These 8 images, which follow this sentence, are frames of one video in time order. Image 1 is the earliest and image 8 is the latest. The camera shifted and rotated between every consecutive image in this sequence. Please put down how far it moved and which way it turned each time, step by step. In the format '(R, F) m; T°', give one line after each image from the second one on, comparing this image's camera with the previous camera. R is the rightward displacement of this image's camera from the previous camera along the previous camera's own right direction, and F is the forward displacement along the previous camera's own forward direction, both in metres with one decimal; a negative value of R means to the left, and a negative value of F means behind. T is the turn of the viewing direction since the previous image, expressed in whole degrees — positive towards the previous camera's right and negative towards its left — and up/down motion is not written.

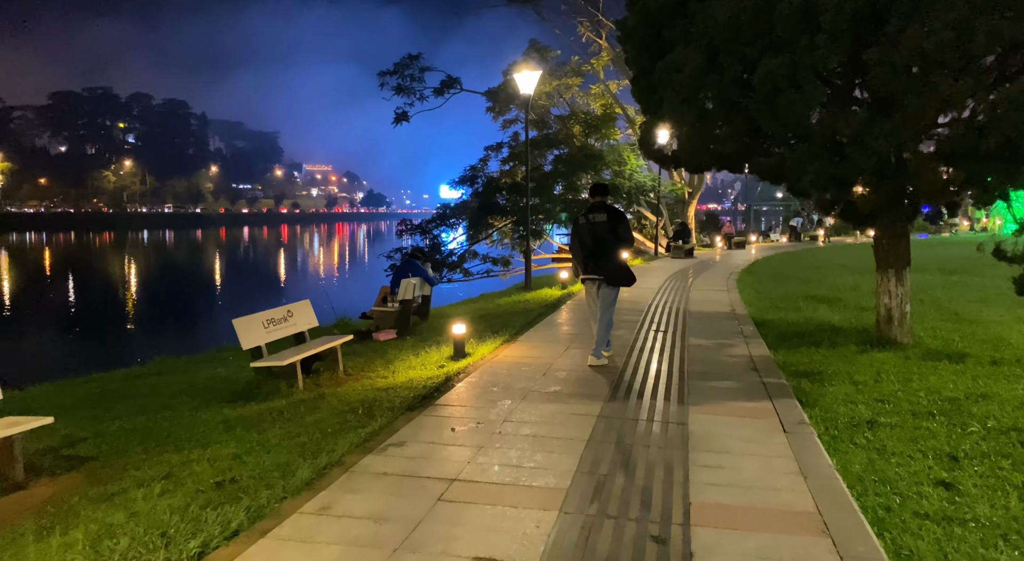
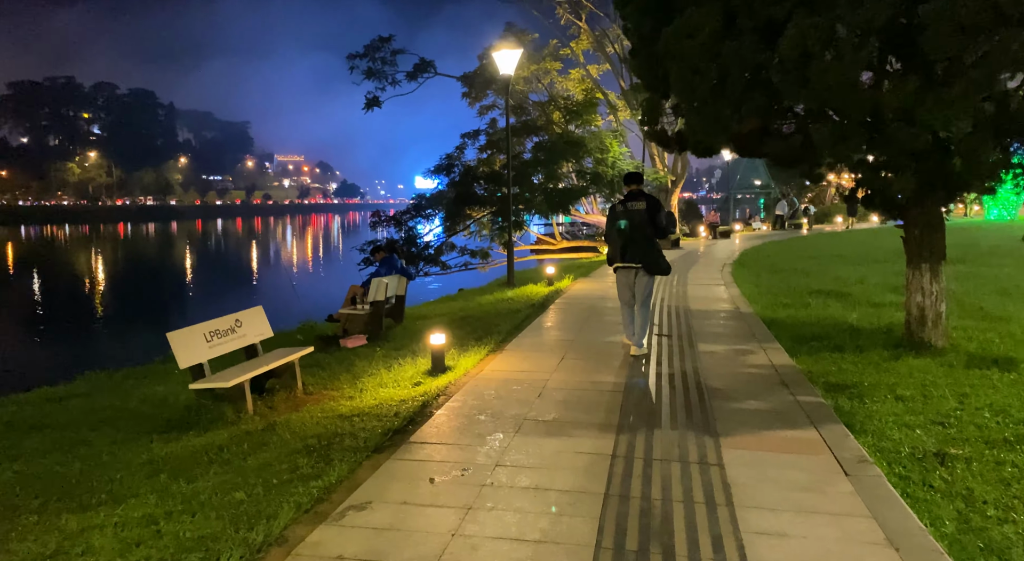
(-0.1, +1.1) m; +2°
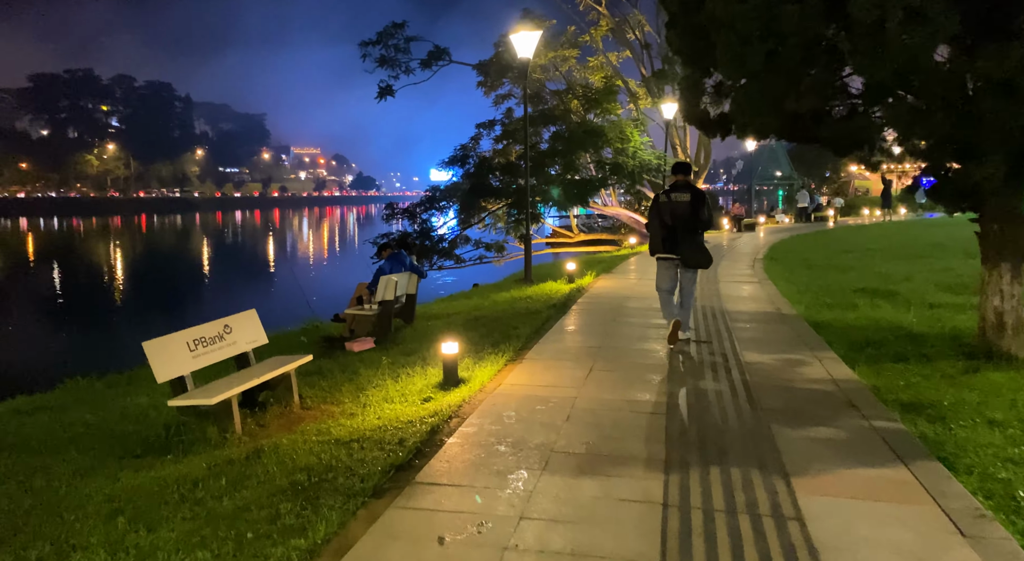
(-0.1, +0.8) m; -1°
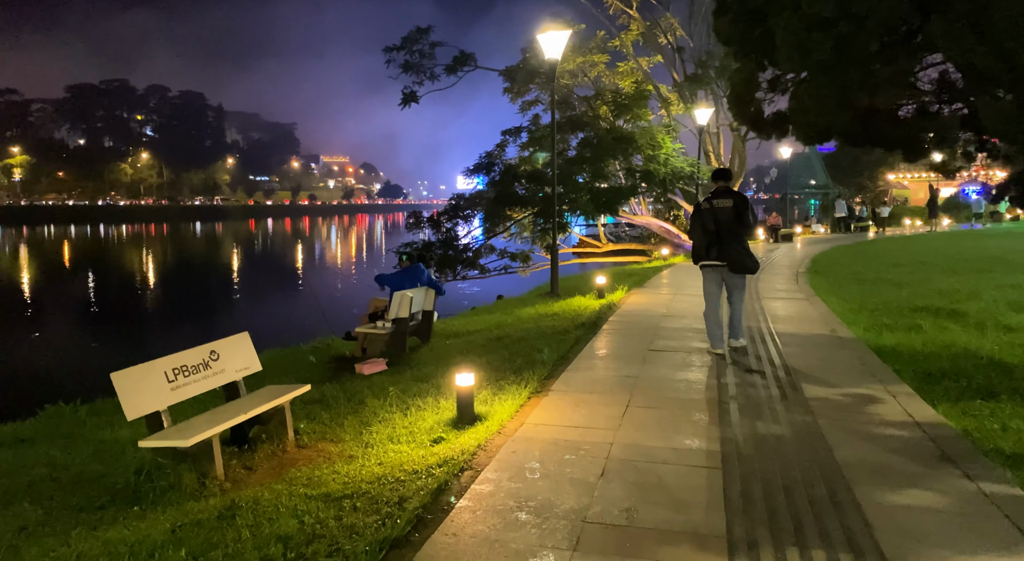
(0.0, +0.8) m; -2°
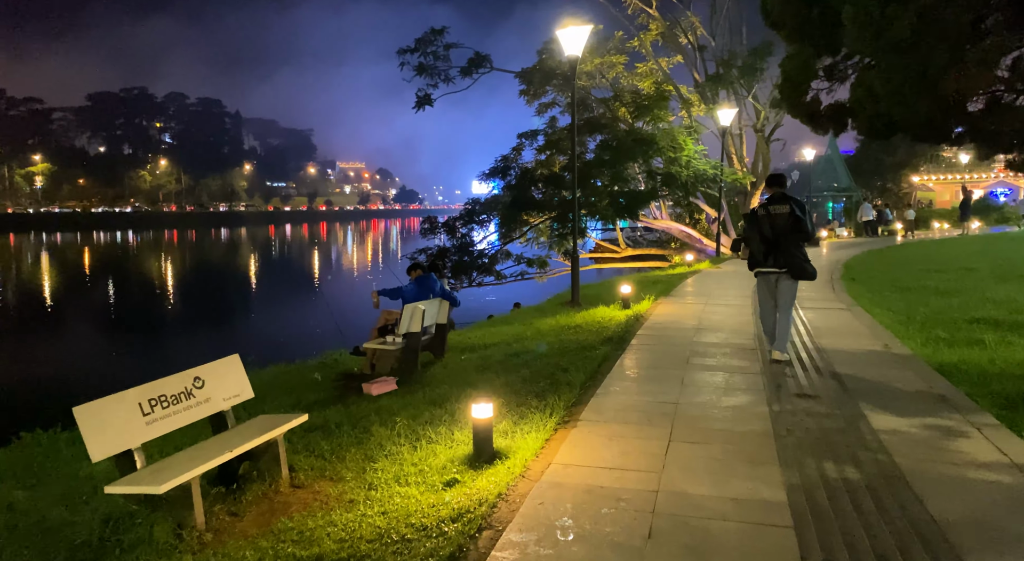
(-0.1, +0.7) m; -1°
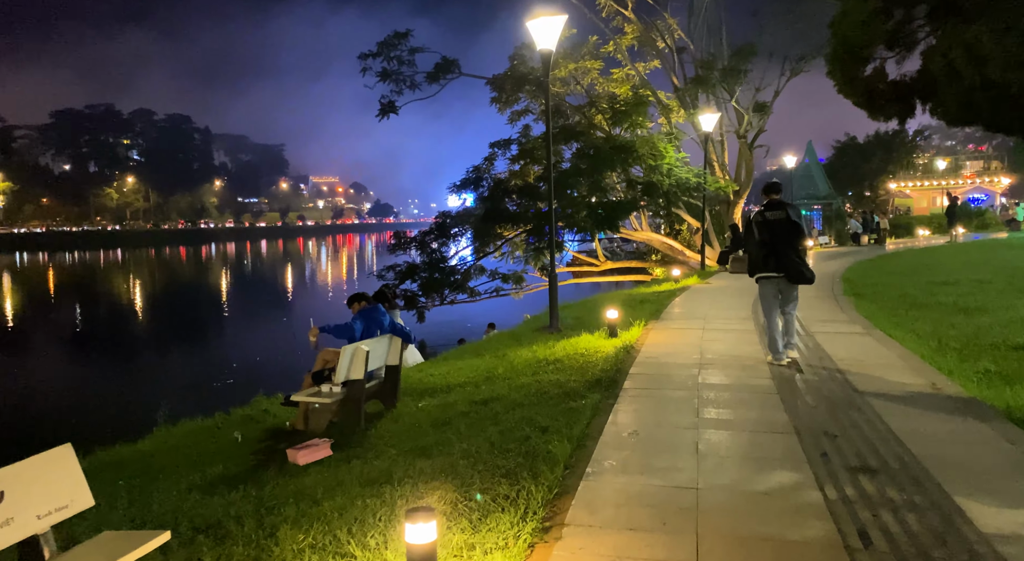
(+0.1, +1.6) m; +2°
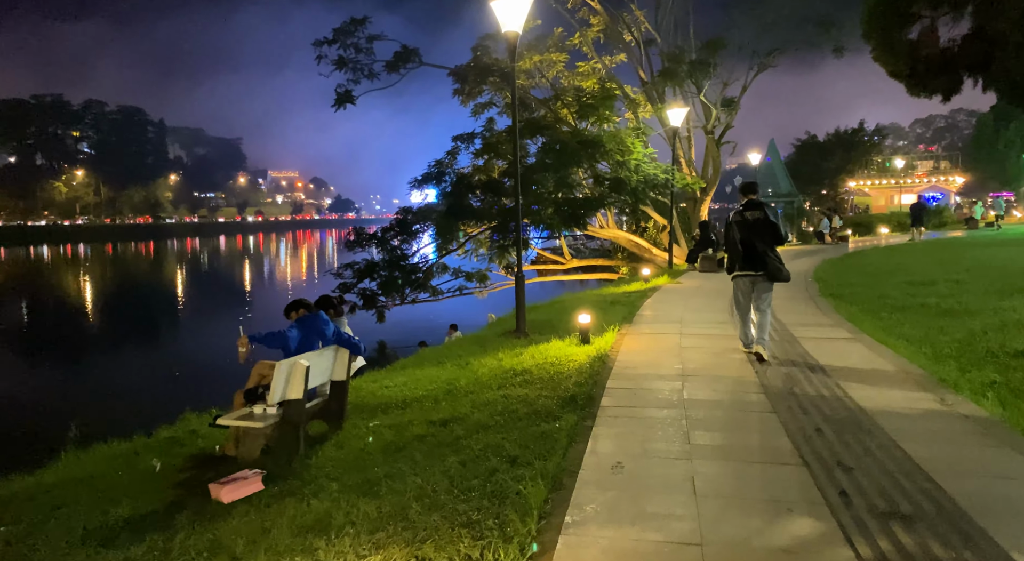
(0.0, +0.8) m; +3°
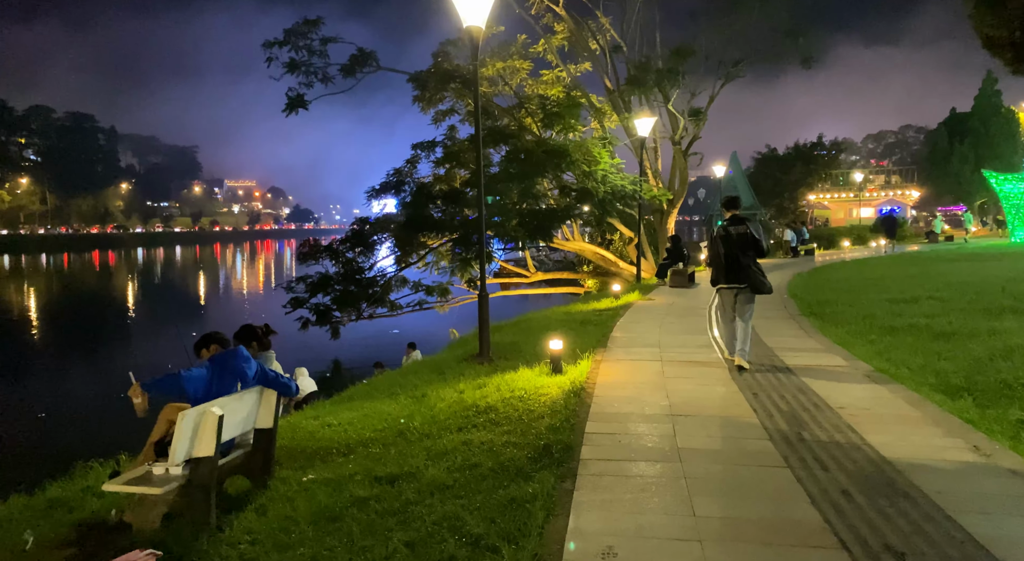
(0.0, +1.0) m; +3°
